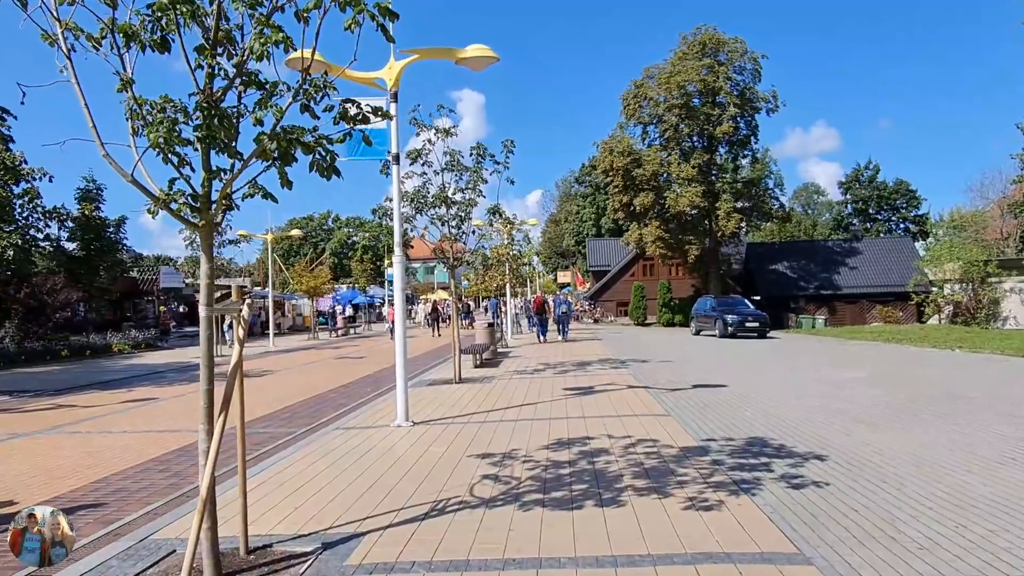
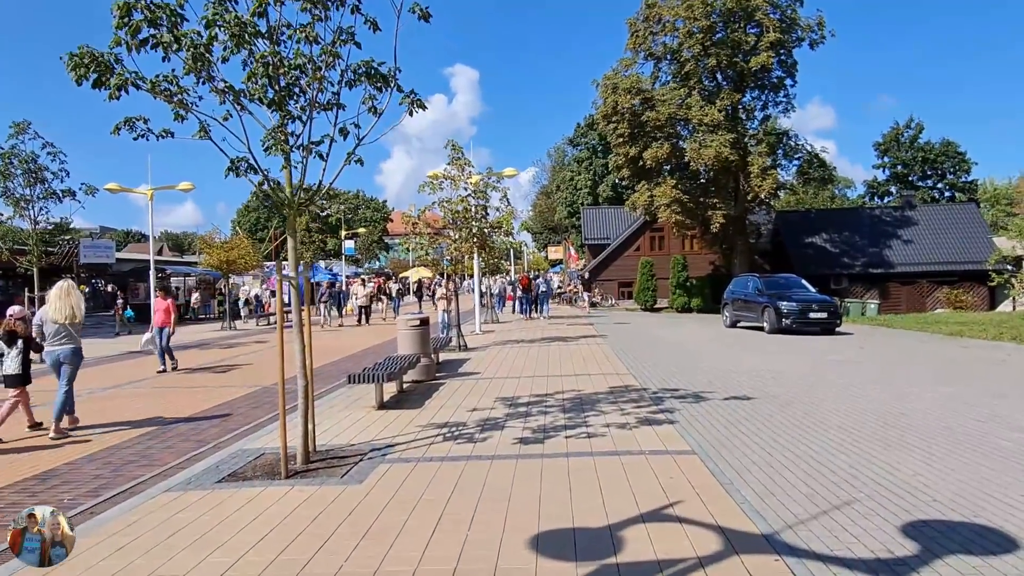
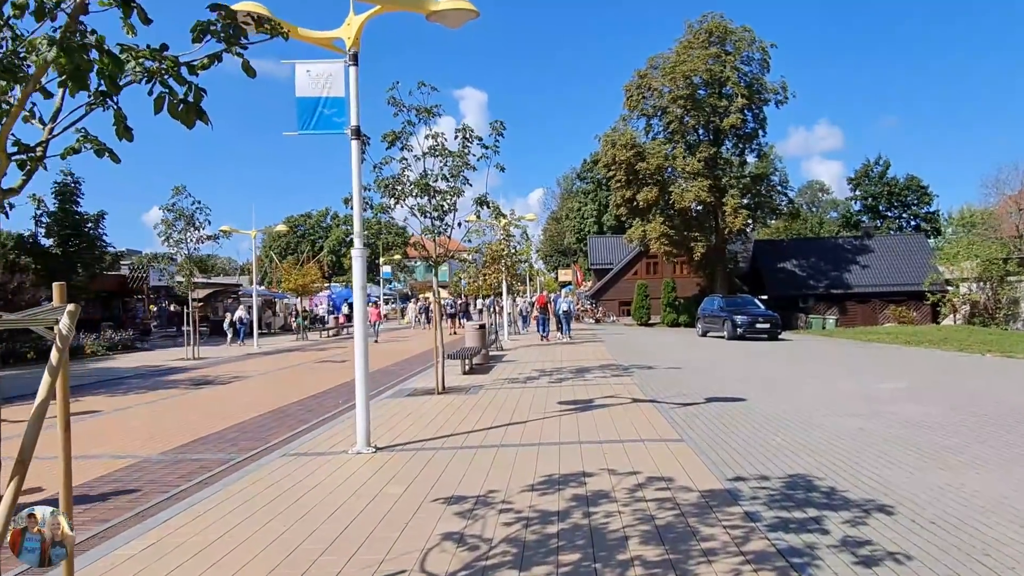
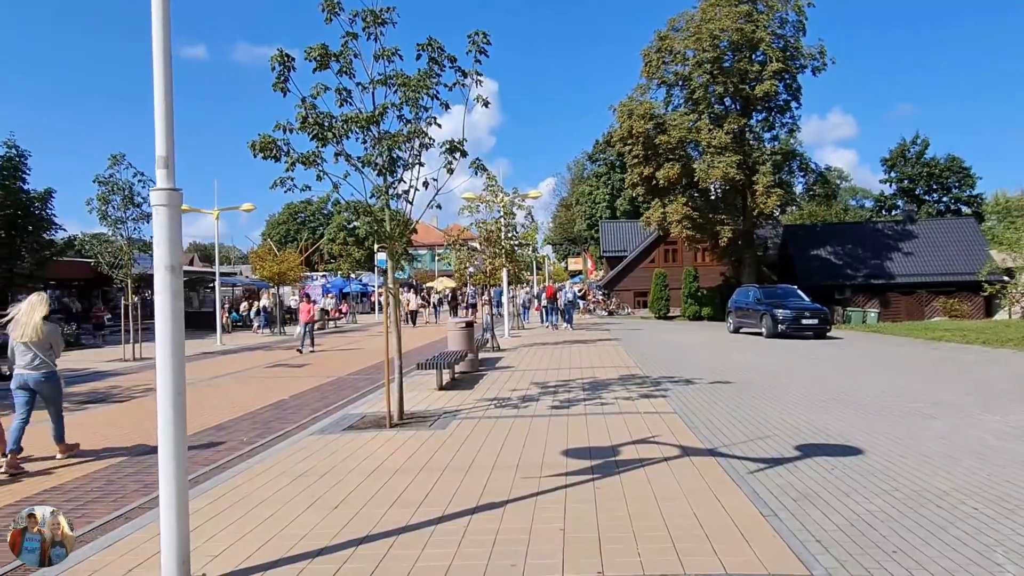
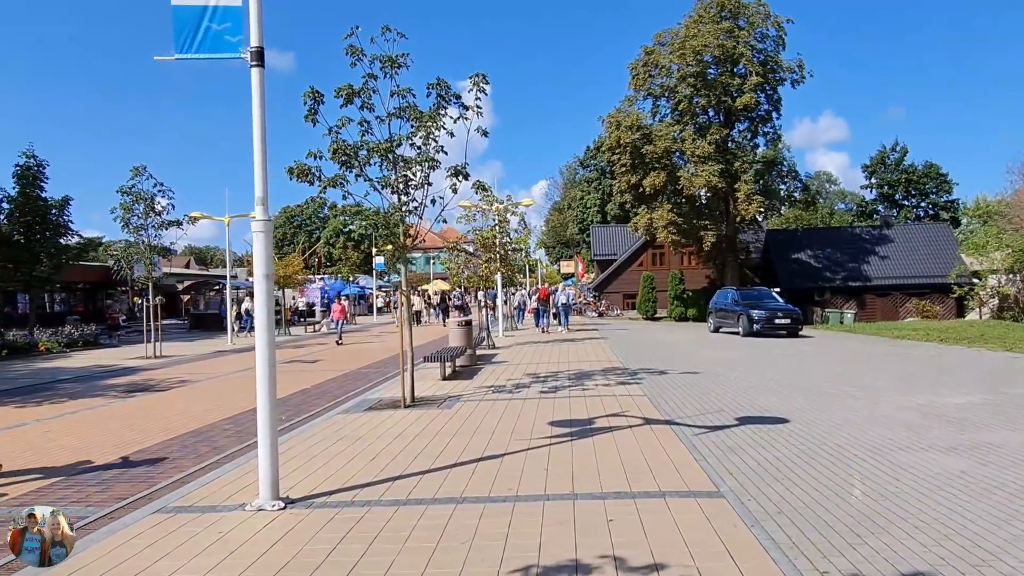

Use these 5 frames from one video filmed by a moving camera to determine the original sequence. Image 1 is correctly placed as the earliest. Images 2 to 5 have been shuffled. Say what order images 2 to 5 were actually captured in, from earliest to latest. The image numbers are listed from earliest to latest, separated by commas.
3, 5, 4, 2
